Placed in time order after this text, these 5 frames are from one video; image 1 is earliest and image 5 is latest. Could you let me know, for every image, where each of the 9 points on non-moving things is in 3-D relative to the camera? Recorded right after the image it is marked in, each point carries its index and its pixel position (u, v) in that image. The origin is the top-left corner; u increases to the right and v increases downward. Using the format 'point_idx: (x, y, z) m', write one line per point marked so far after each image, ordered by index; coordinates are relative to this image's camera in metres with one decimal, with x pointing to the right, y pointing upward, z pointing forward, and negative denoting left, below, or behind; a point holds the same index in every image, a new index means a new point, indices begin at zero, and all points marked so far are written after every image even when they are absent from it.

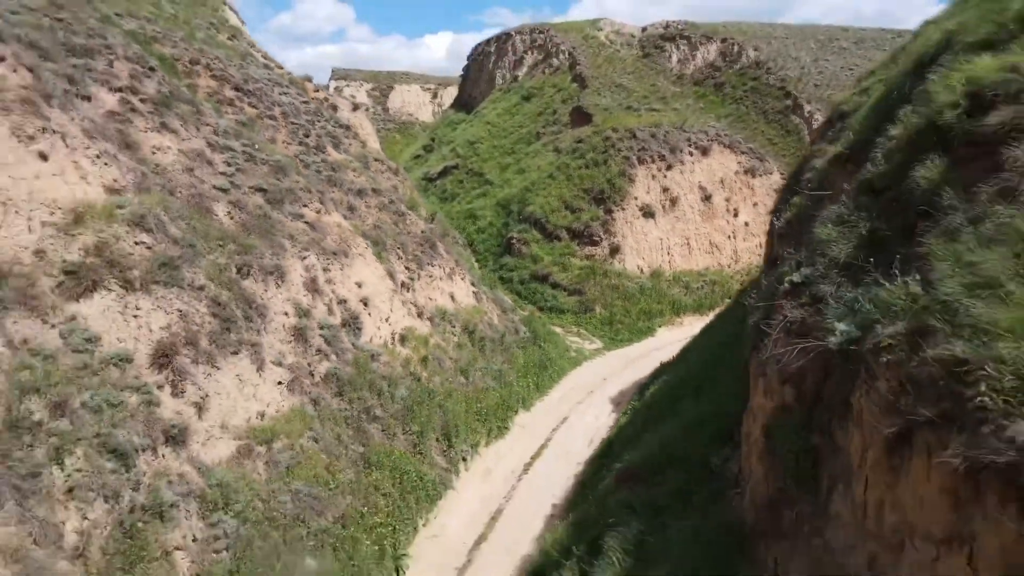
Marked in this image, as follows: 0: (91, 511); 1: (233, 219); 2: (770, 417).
0: (-4.3, -2.3, +7.5) m
1: (-4.7, +1.2, +12.4) m
2: (+2.0, -1.0, +5.8) m
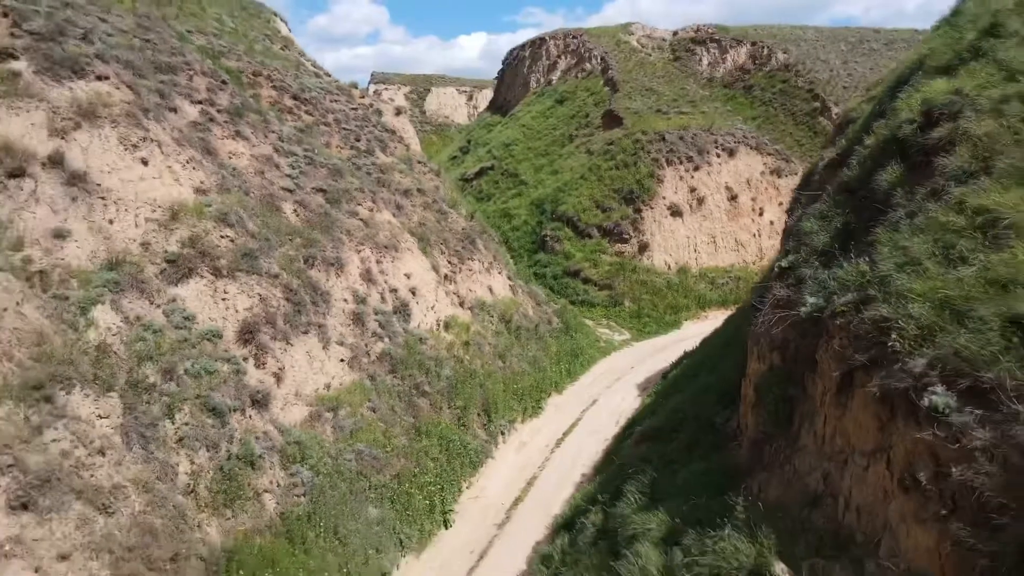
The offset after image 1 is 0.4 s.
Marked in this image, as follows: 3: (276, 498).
0: (-3.9, -2.1, +9.0) m
1: (-4.1, +1.4, +14.0) m
2: (+2.4, -0.8, +7.0) m
3: (-3.0, -2.7, +9.5) m
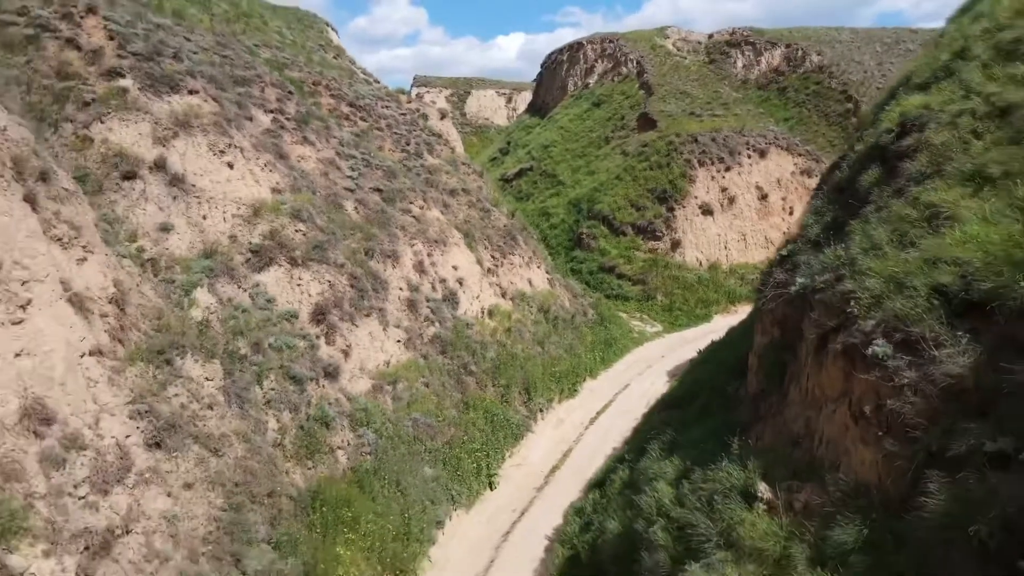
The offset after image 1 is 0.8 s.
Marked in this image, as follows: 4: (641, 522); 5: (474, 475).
0: (-3.3, -1.9, +10.6) m
1: (-3.2, +1.6, +15.6) m
2: (+2.8, -0.7, +8.3) m
3: (-2.5, -2.5, +11.1) m
4: (+1.3, -2.4, +7.5) m
5: (-0.6, -3.2, +12.5) m
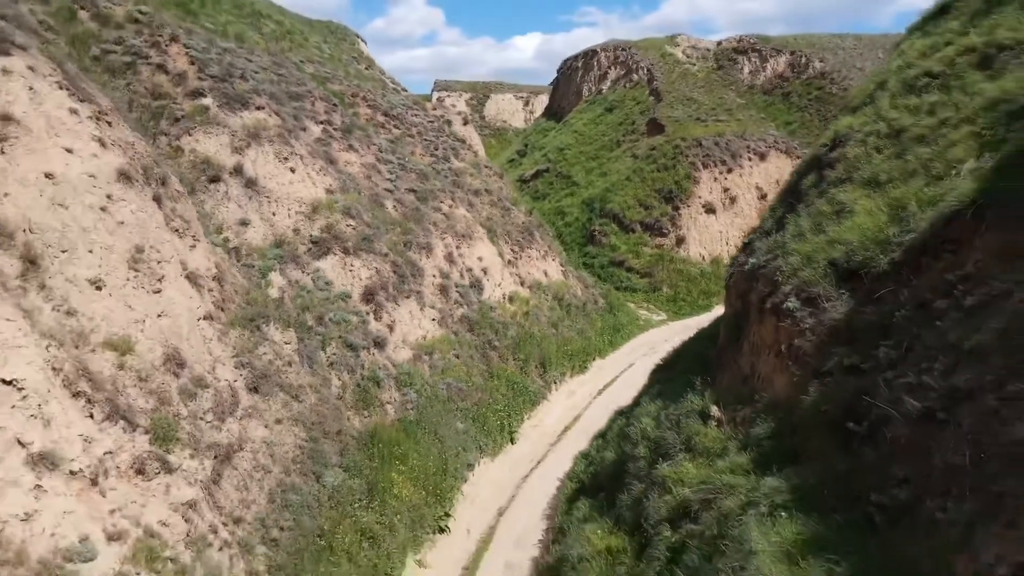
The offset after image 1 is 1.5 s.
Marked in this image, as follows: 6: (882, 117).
0: (-3.0, -1.6, +13.0) m
1: (-2.8, +1.9, +18.0) m
2: (+3.1, -0.4, +10.6) m
3: (-2.2, -2.2, +13.4) m
4: (+1.6, -2.1, +9.8) m
5: (-0.3, -2.9, +14.9) m
6: (+4.7, +2.2, +9.3) m
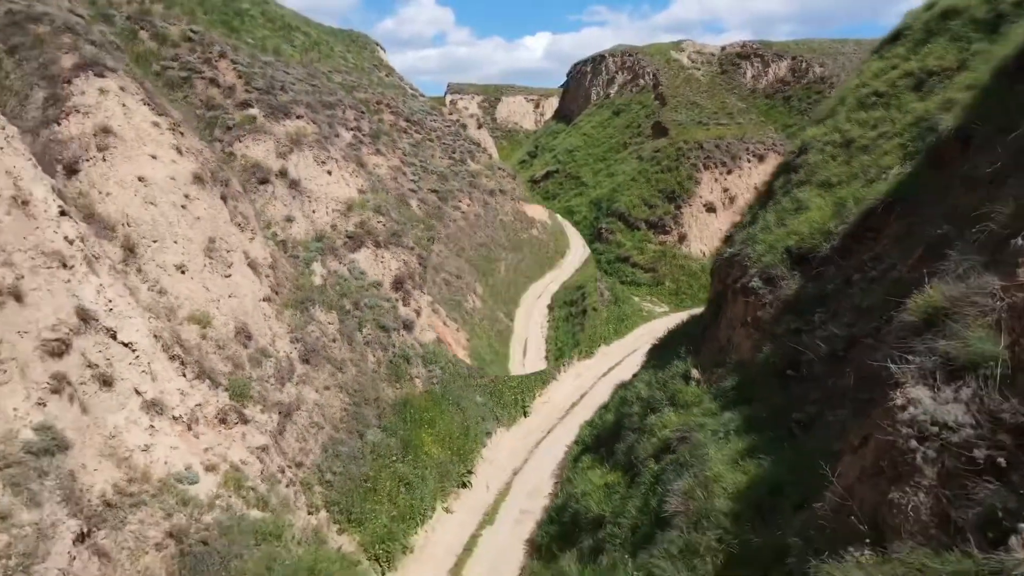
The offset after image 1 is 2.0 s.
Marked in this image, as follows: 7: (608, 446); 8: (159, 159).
0: (-2.7, -1.3, +14.9) m
1: (-2.5, +2.1, +19.8) m
2: (+3.3, -0.1, +12.4) m
3: (-1.9, -2.0, +15.3) m
4: (+1.8, -1.9, +11.6) m
5: (0.0, -2.7, +16.7) m
6: (+4.9, +2.4, +11.0) m
7: (+1.5, -2.5, +11.6) m
8: (-5.8, +2.1, +12.0) m
